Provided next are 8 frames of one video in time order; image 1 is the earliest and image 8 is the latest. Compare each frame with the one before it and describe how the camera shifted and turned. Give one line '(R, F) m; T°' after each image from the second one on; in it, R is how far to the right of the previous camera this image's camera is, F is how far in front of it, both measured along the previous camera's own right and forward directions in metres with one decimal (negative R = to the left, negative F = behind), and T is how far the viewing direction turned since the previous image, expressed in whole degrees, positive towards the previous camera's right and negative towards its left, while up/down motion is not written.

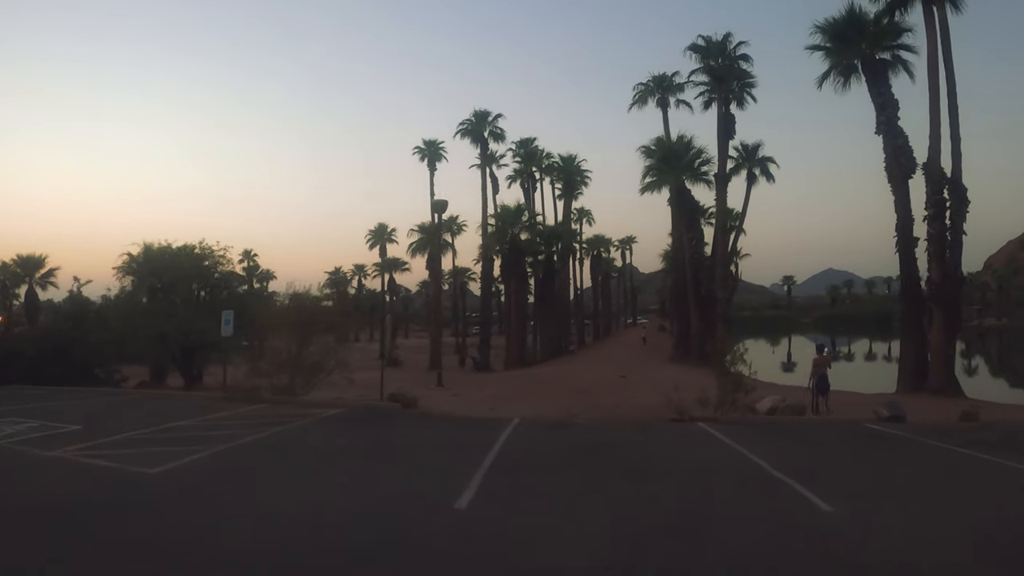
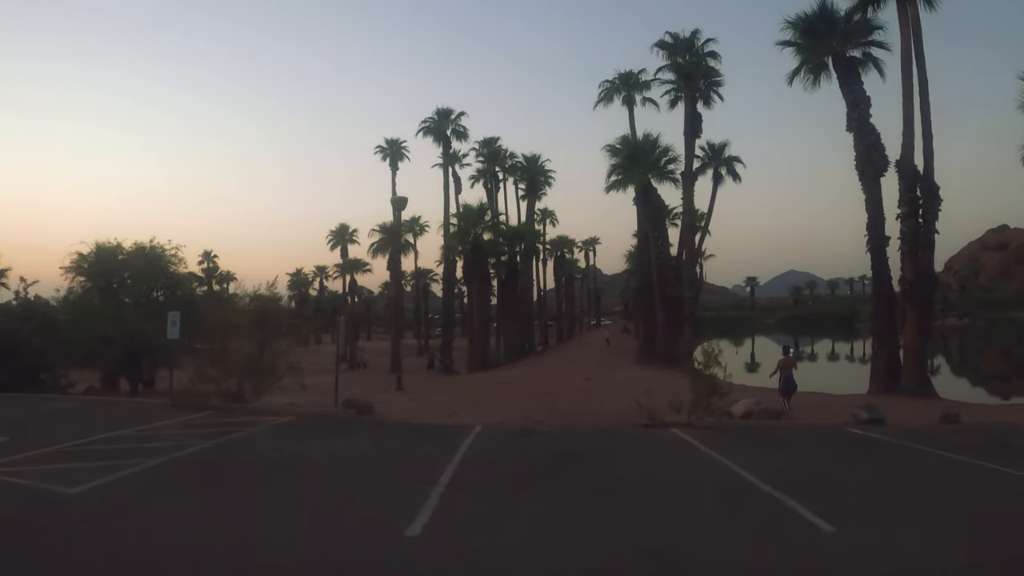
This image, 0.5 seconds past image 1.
(0.0, +1.0) m; +2°
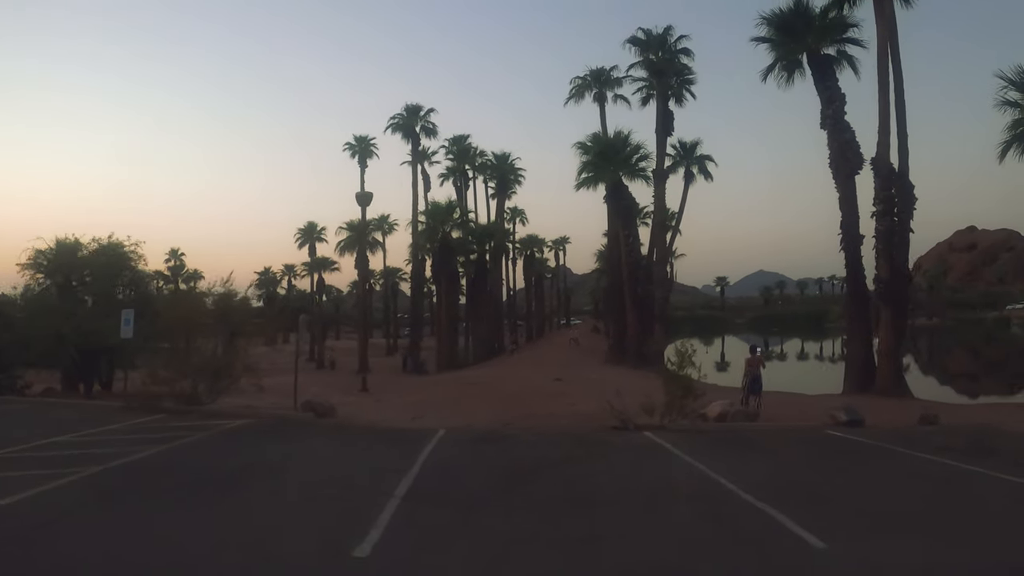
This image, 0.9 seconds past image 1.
(+0.1, +0.7) m; +2°
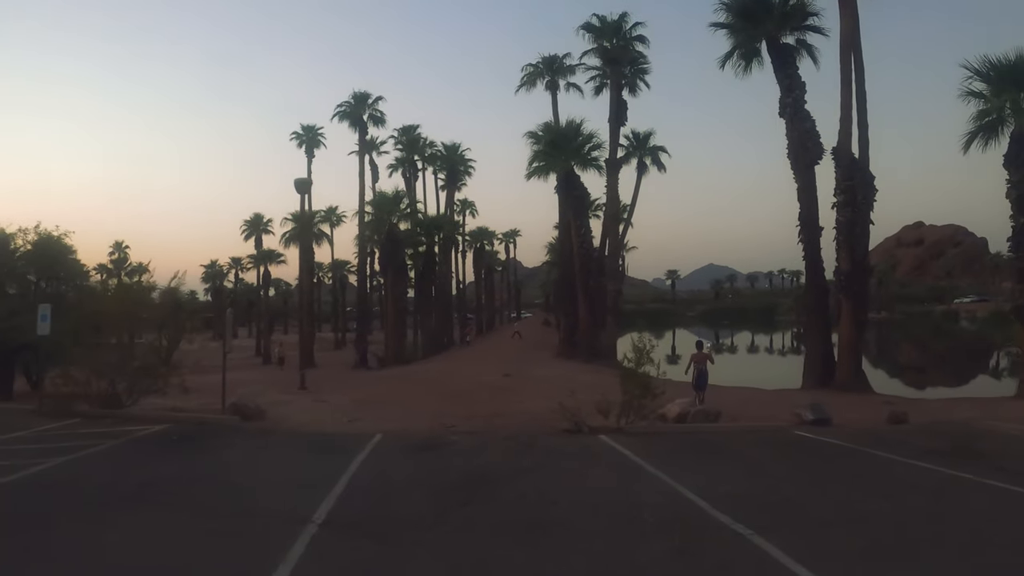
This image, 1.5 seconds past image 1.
(+0.1, +1.1) m; +3°
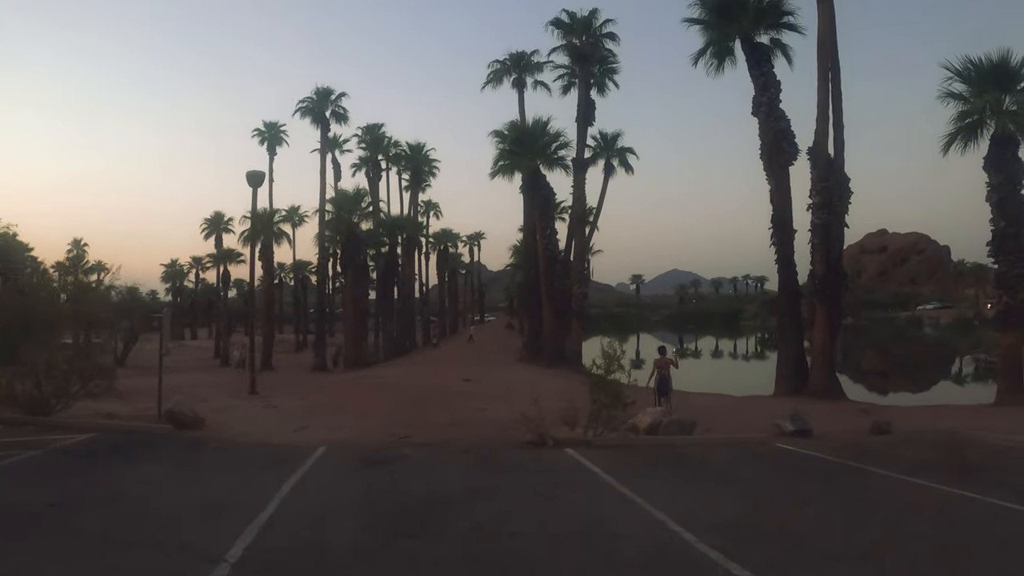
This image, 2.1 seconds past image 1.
(+0.1, +1.0) m; +2°
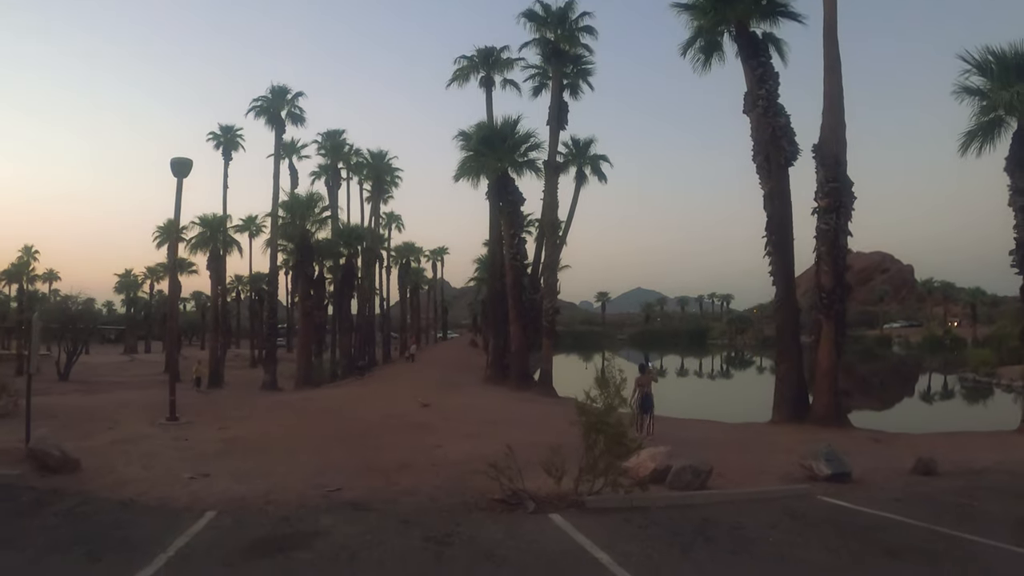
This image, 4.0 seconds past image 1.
(0.0, +2.8) m; +2°
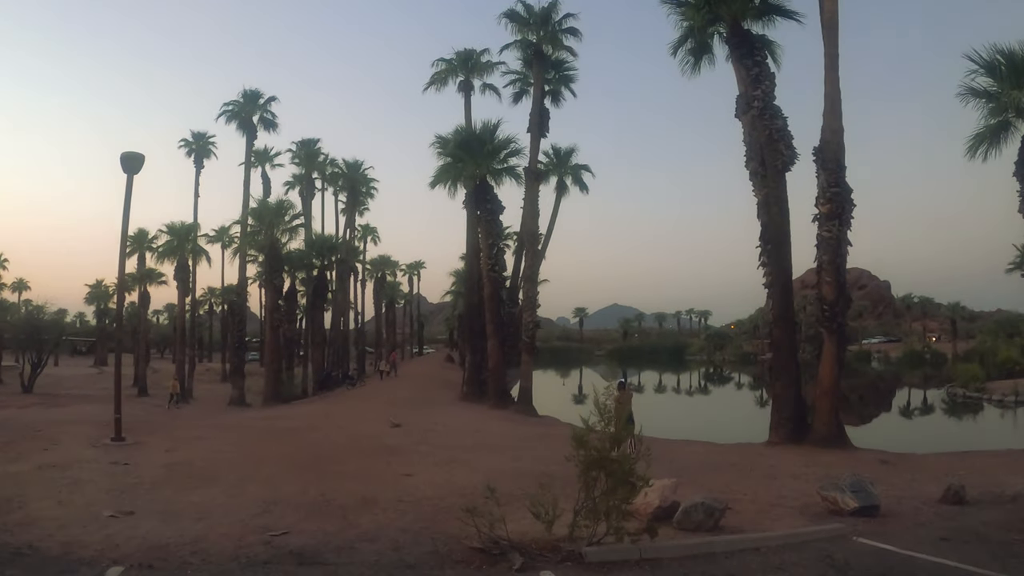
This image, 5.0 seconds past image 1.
(-0.1, +1.5) m; +2°
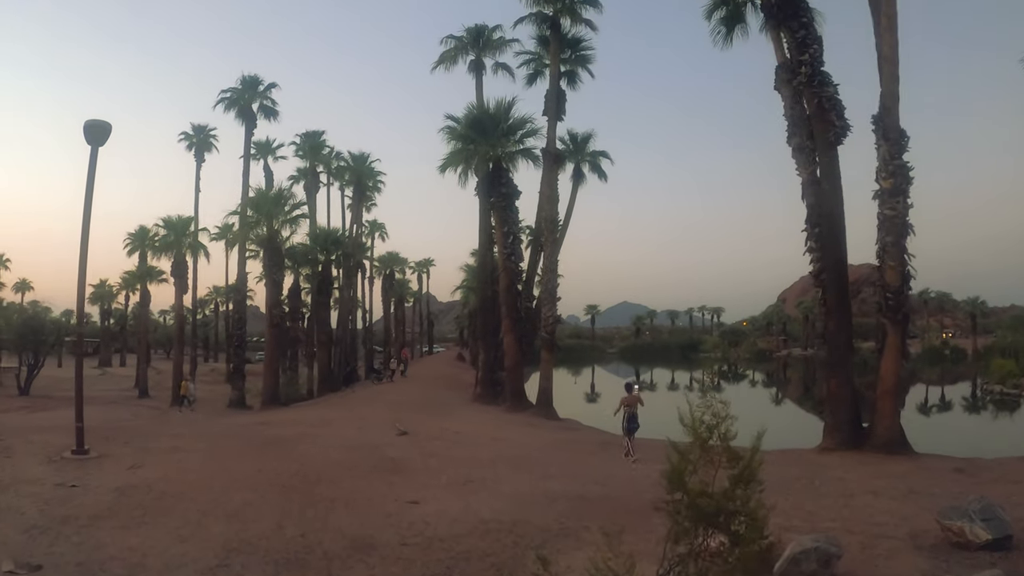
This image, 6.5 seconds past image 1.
(-0.2, +2.2) m; -1°
